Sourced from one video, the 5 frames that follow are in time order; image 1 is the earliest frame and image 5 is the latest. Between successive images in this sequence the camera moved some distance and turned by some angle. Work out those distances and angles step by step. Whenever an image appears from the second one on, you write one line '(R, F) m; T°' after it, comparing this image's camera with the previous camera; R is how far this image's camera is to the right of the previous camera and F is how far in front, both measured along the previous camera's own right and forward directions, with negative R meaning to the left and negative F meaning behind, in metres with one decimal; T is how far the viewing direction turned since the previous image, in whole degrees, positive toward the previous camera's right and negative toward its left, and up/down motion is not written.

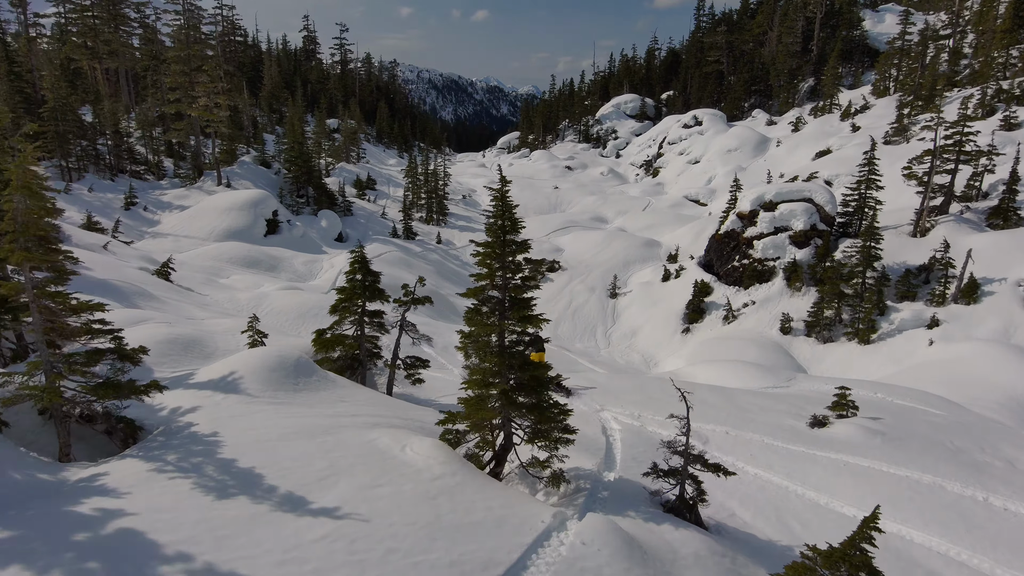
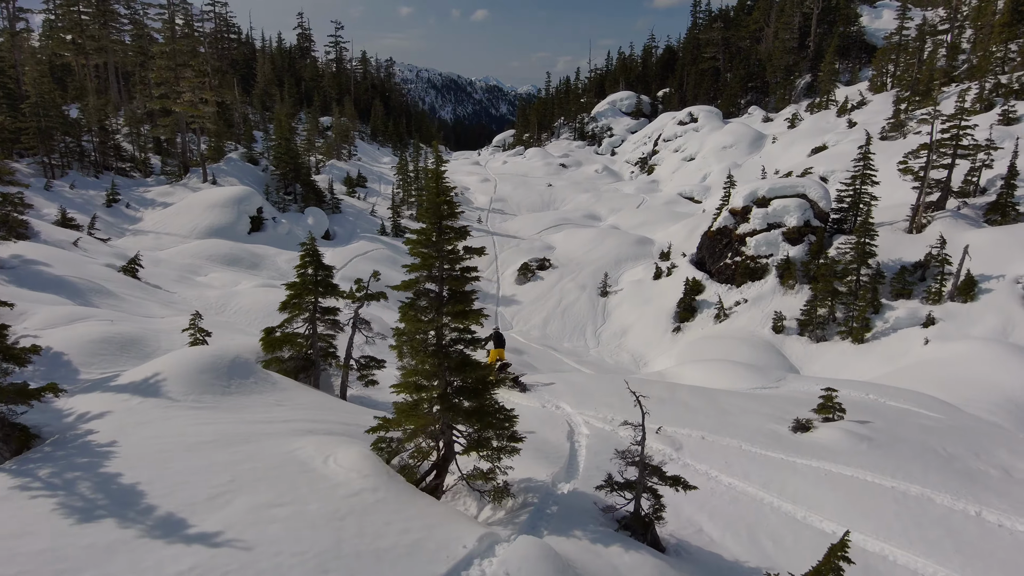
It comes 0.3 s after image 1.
(+0.6, +0.7) m; 0°
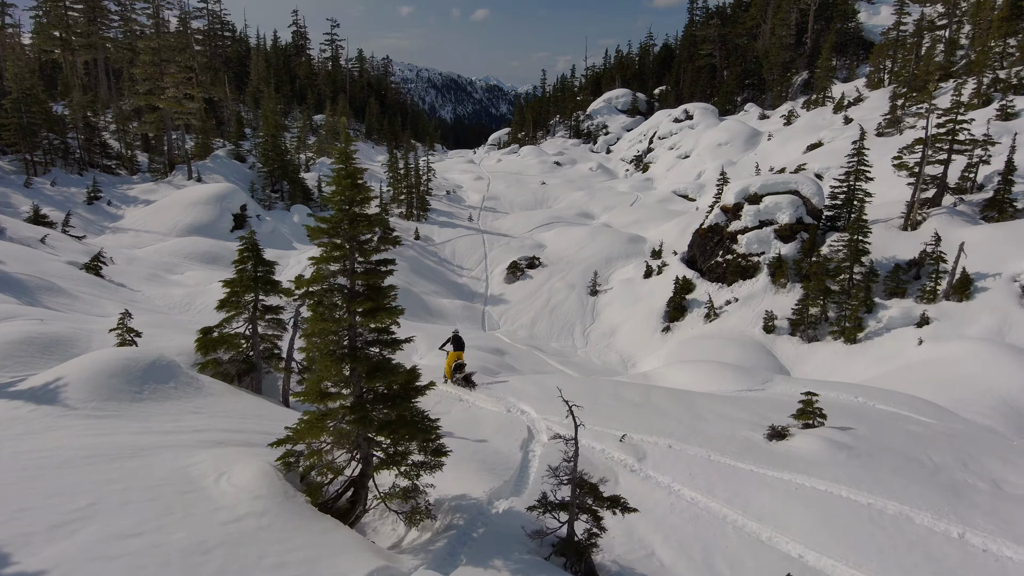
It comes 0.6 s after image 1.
(+0.7, +0.7) m; 0°
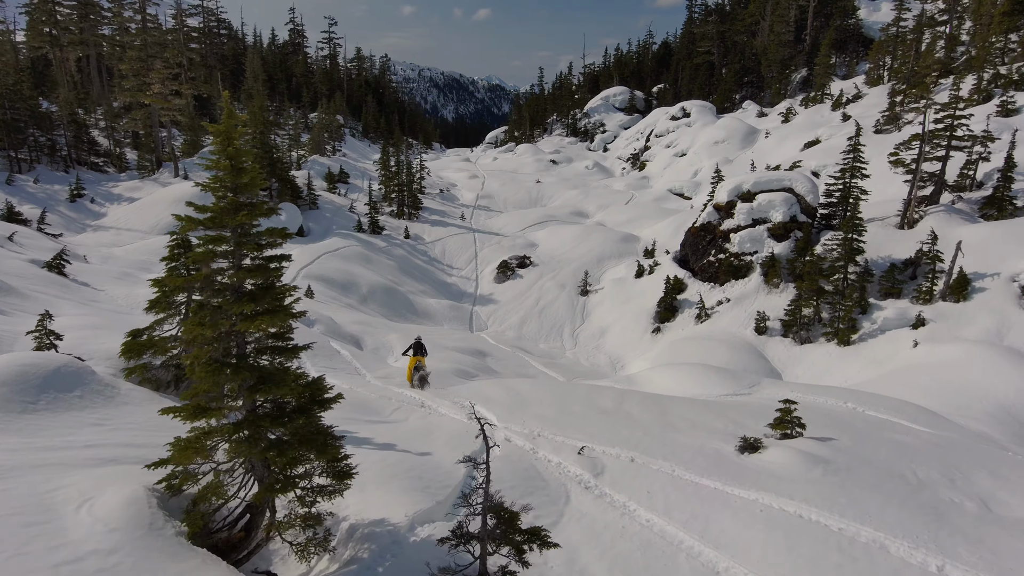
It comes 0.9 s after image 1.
(+0.7, +0.7) m; 0°
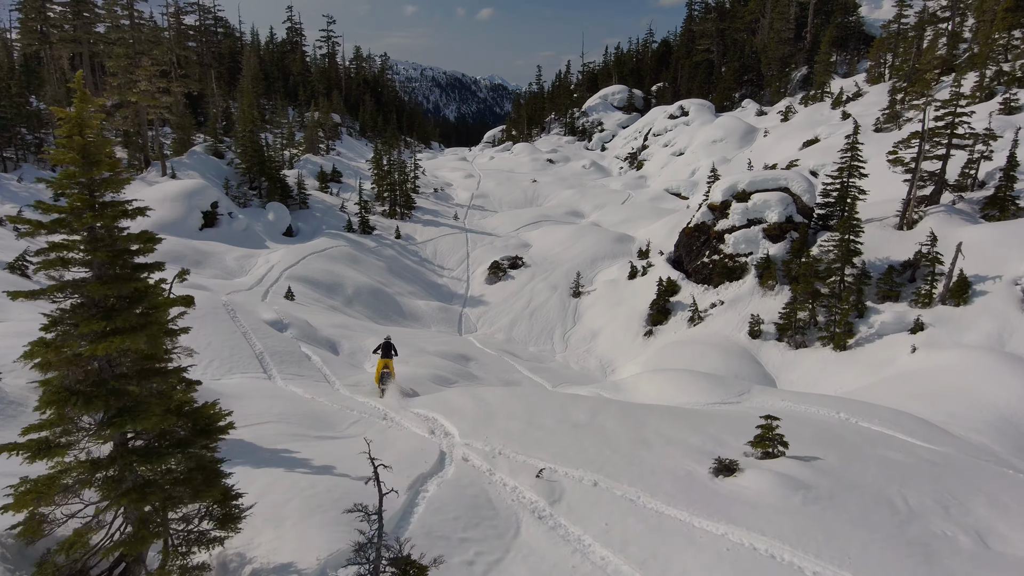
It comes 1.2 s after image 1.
(+0.6, +0.7) m; 0°
